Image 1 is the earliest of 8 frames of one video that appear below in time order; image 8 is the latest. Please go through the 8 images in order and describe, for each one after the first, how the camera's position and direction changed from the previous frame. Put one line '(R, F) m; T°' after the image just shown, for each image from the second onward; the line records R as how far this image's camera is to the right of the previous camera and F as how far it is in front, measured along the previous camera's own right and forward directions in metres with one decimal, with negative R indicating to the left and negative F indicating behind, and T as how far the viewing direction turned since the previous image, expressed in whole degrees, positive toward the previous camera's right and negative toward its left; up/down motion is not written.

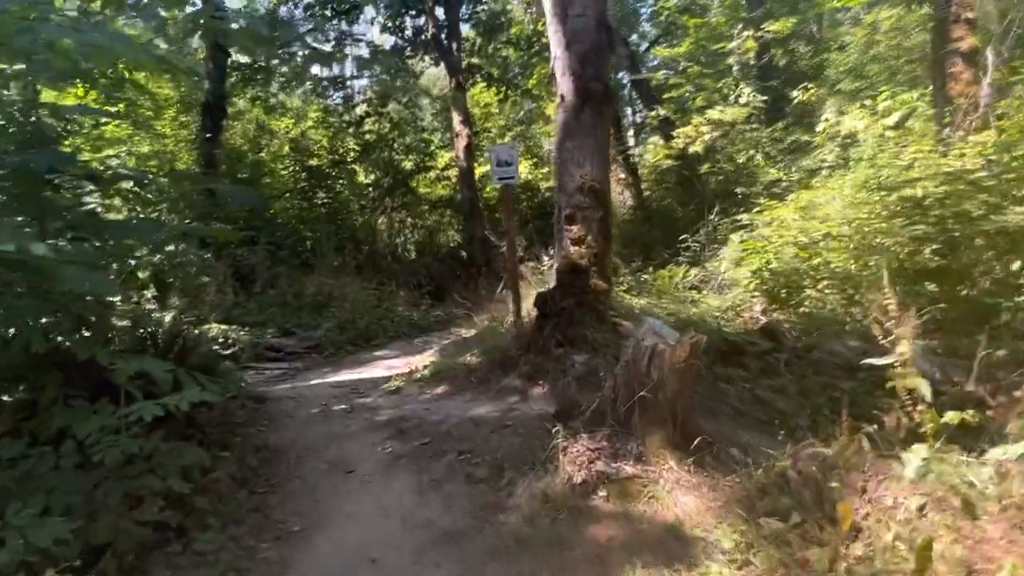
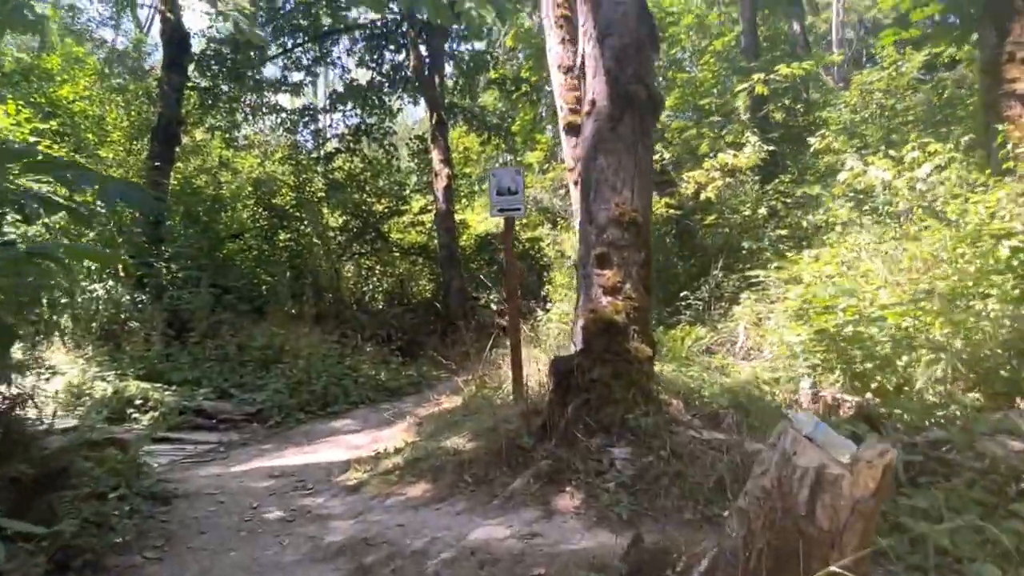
(-0.4, +1.8) m; +3°
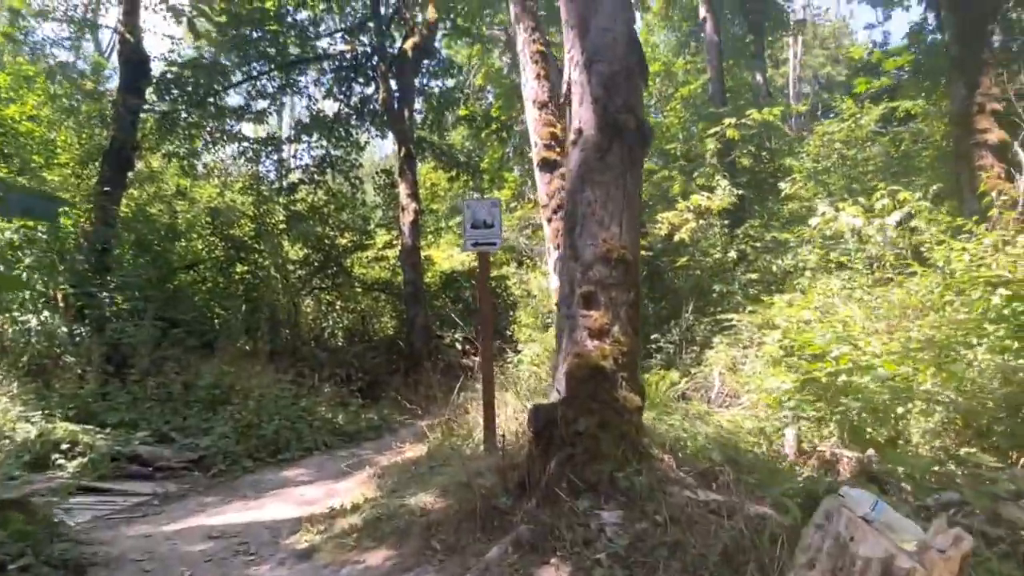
(-0.1, +0.5) m; +3°
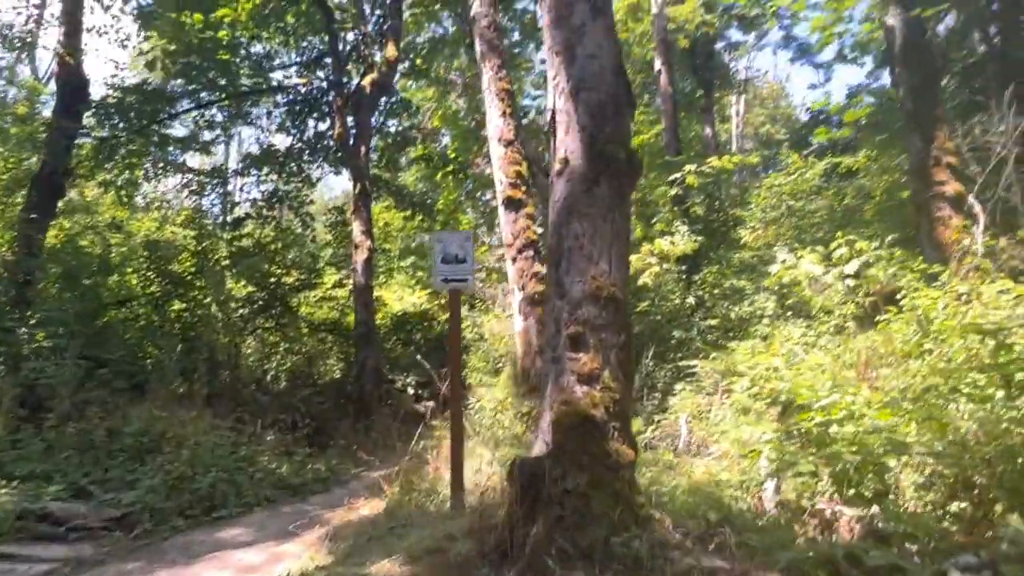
(-0.2, +0.5) m; +5°
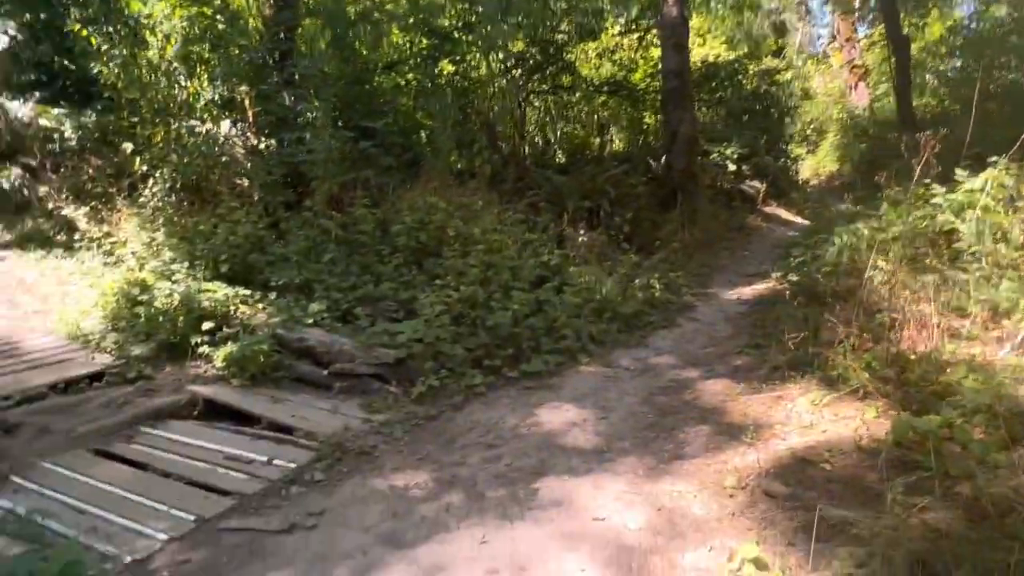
(-1.7, +3.4) m; -23°
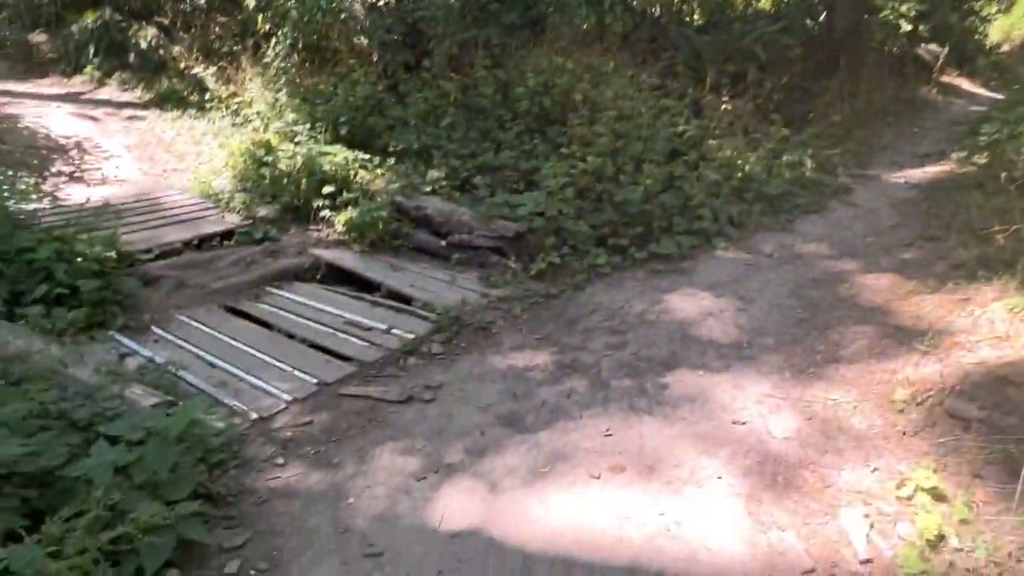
(-0.1, +0.3) m; -10°
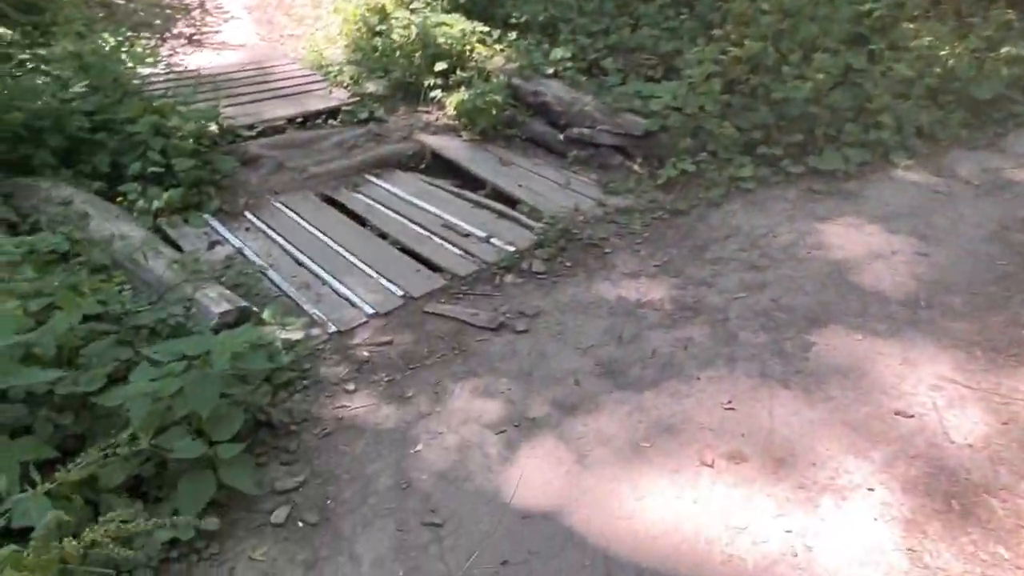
(0.0, +0.5) m; -10°
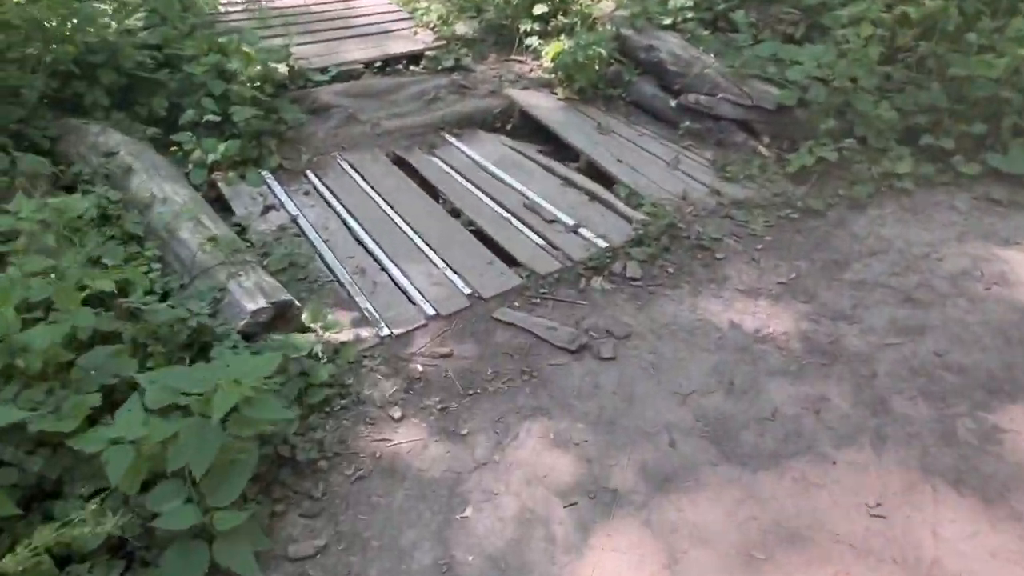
(0.0, +0.5) m; -7°
